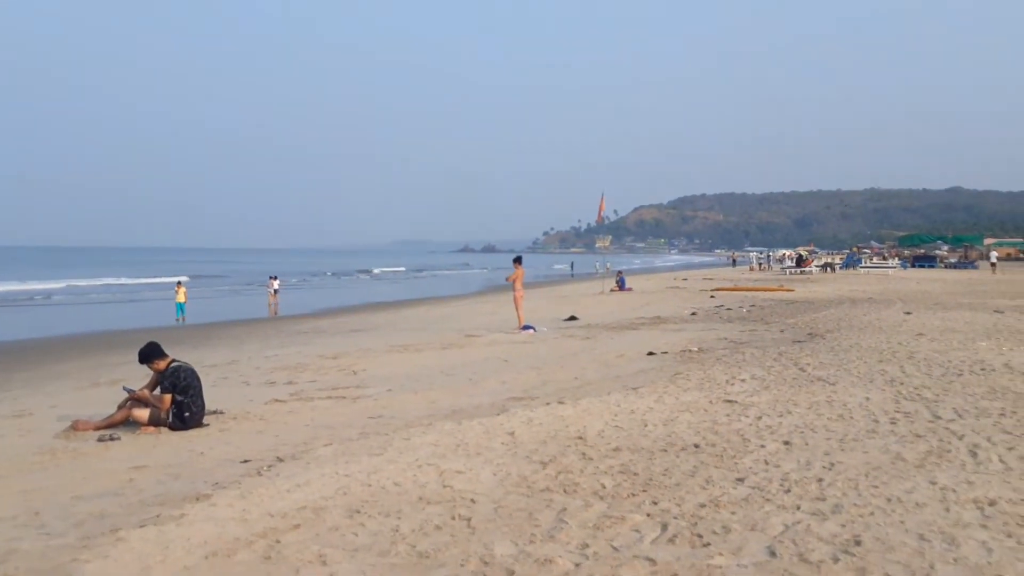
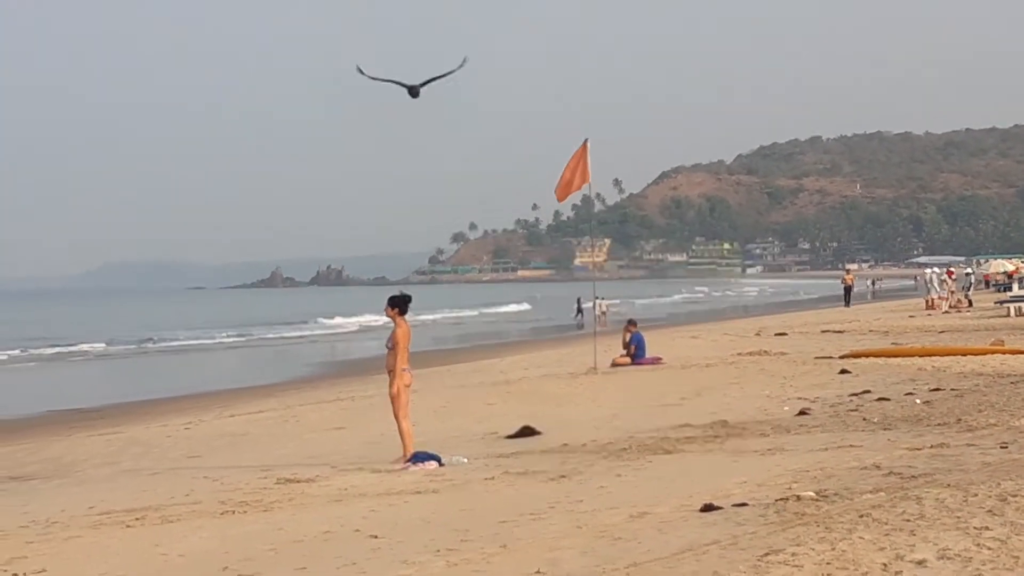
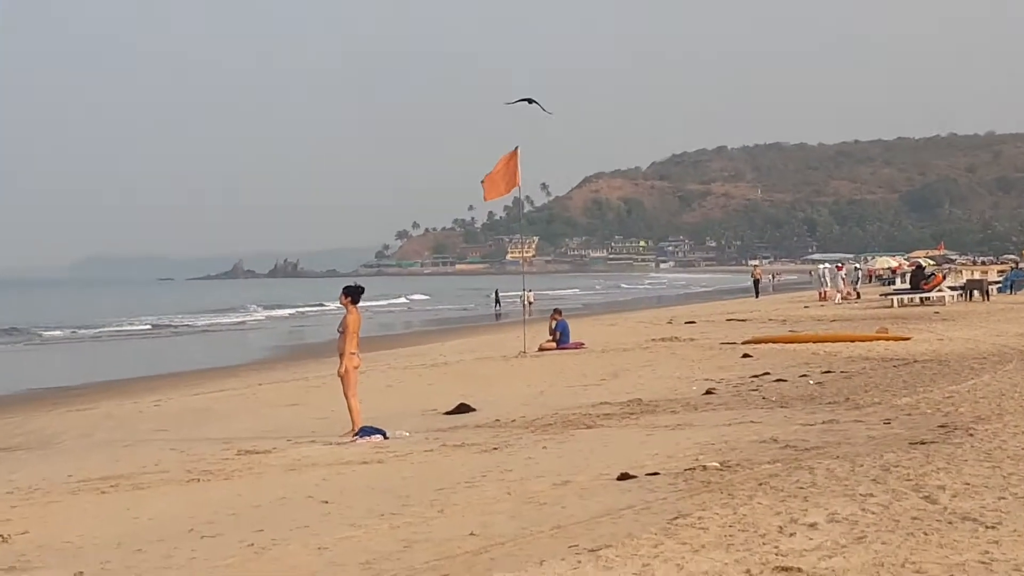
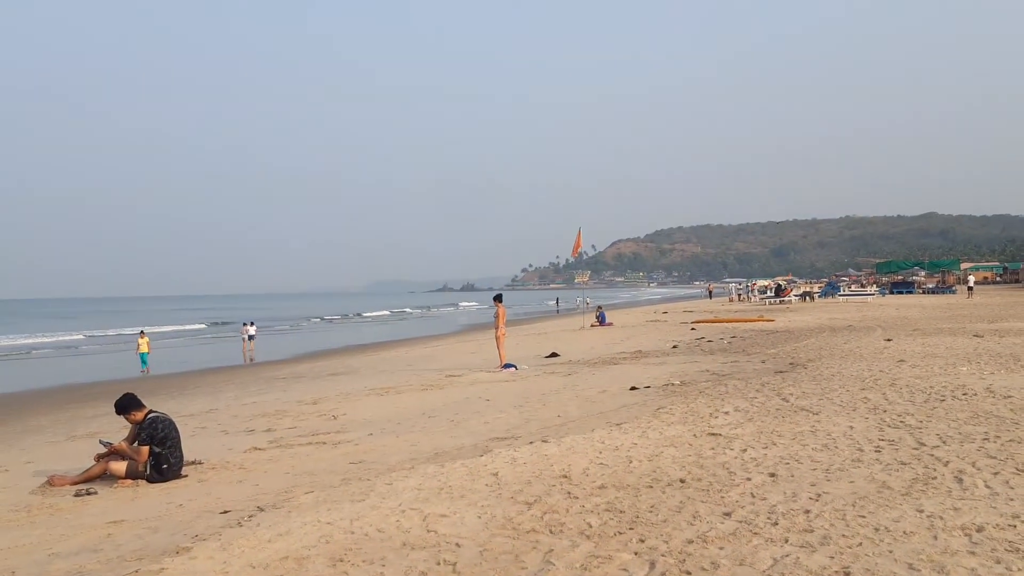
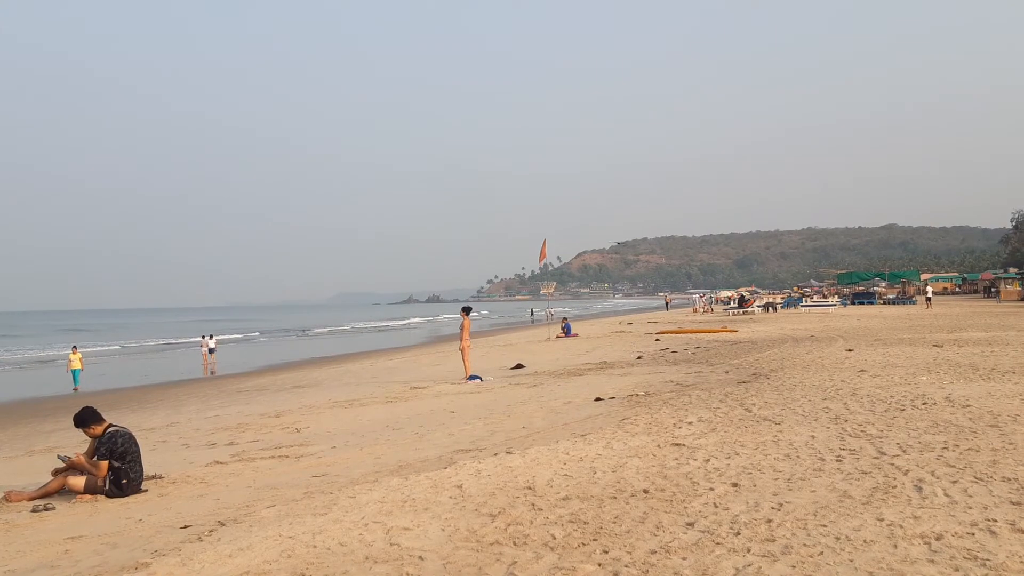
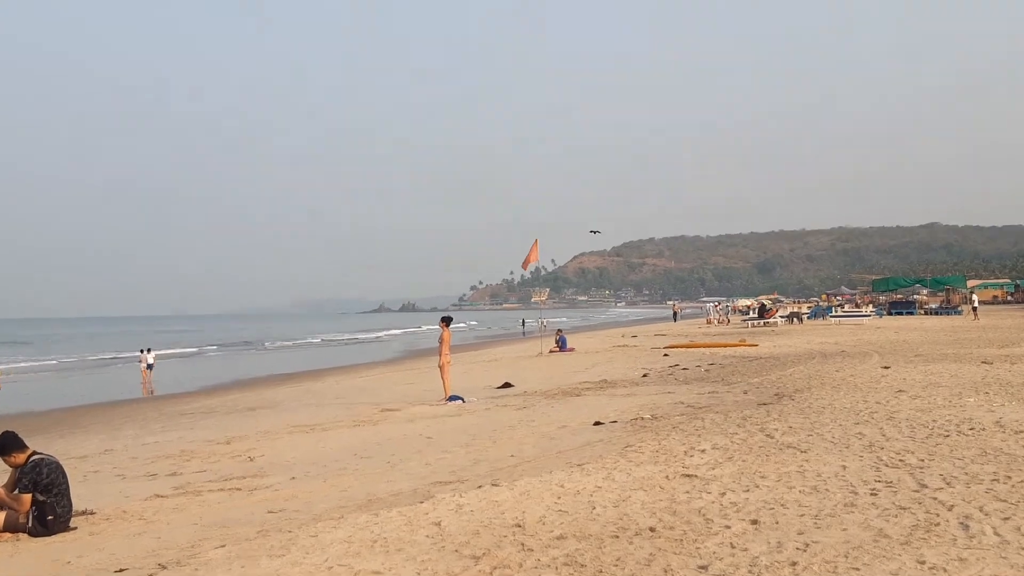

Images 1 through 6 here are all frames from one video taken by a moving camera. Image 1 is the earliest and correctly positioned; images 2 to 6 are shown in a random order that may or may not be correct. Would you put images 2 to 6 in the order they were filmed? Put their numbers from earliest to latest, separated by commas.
4, 5, 6, 3, 2
